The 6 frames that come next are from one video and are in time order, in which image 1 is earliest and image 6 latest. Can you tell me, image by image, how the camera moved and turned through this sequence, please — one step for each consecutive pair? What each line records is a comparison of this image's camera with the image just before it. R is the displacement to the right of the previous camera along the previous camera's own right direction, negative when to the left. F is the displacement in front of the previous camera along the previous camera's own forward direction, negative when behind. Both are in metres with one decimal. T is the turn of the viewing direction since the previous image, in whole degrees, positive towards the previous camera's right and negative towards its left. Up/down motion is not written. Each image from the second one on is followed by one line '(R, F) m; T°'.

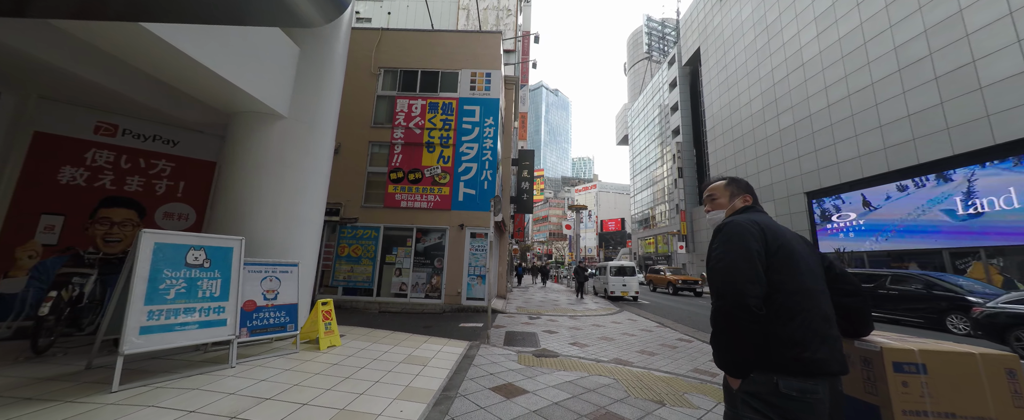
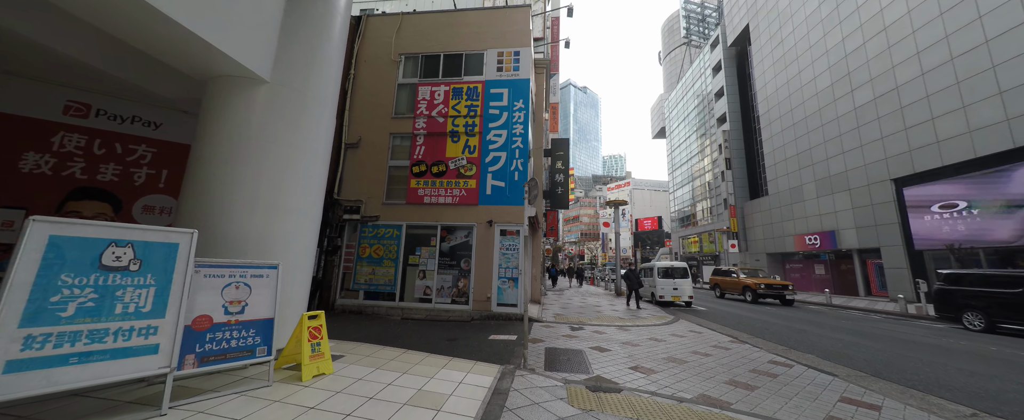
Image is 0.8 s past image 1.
(-0.2, +1.3) m; -6°
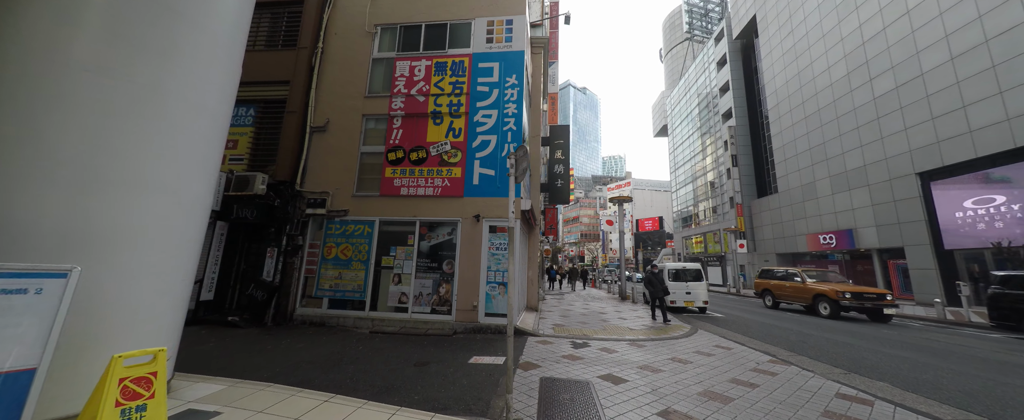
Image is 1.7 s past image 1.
(+0.2, +1.4) m; 0°
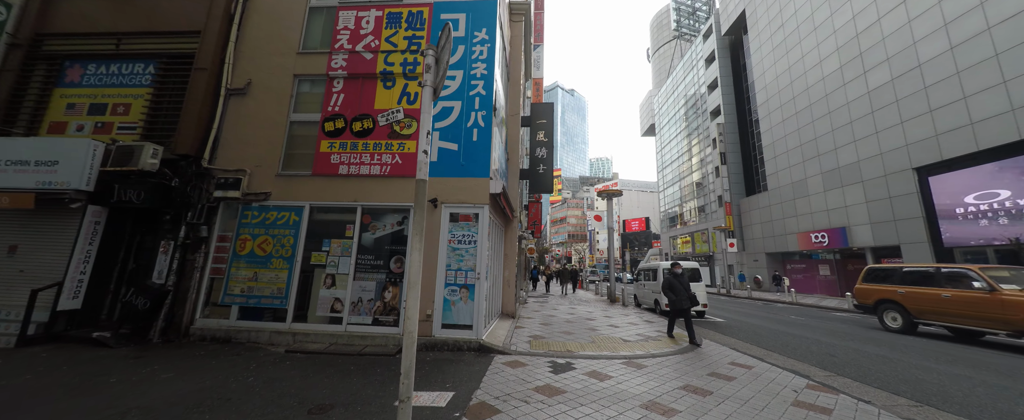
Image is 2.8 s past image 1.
(+0.4, +1.6) m; +2°
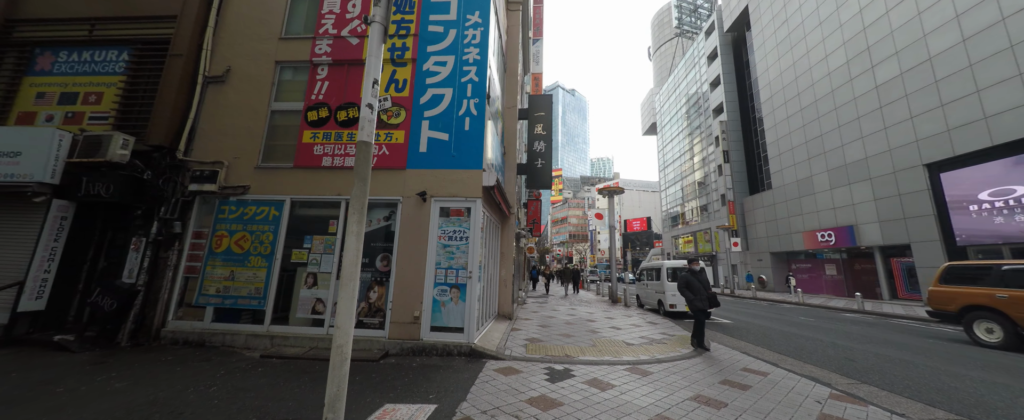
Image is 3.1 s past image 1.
(+0.1, +0.4) m; 0°
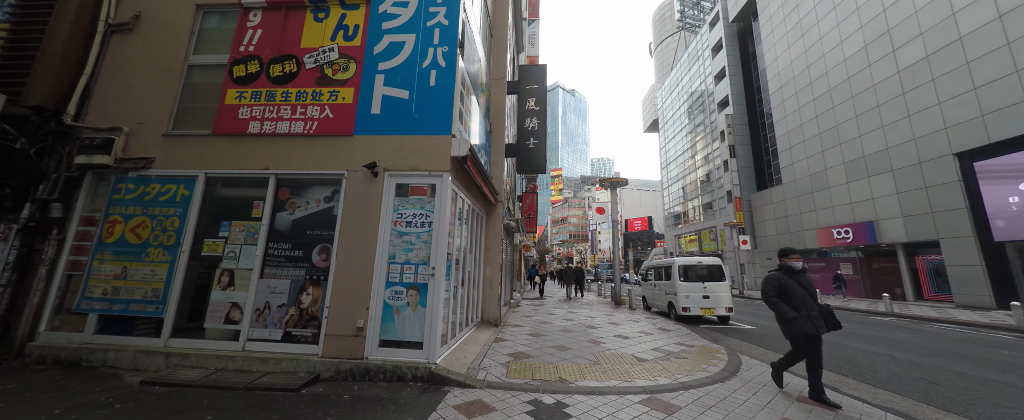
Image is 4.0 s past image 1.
(+0.3, +1.4) m; 0°
